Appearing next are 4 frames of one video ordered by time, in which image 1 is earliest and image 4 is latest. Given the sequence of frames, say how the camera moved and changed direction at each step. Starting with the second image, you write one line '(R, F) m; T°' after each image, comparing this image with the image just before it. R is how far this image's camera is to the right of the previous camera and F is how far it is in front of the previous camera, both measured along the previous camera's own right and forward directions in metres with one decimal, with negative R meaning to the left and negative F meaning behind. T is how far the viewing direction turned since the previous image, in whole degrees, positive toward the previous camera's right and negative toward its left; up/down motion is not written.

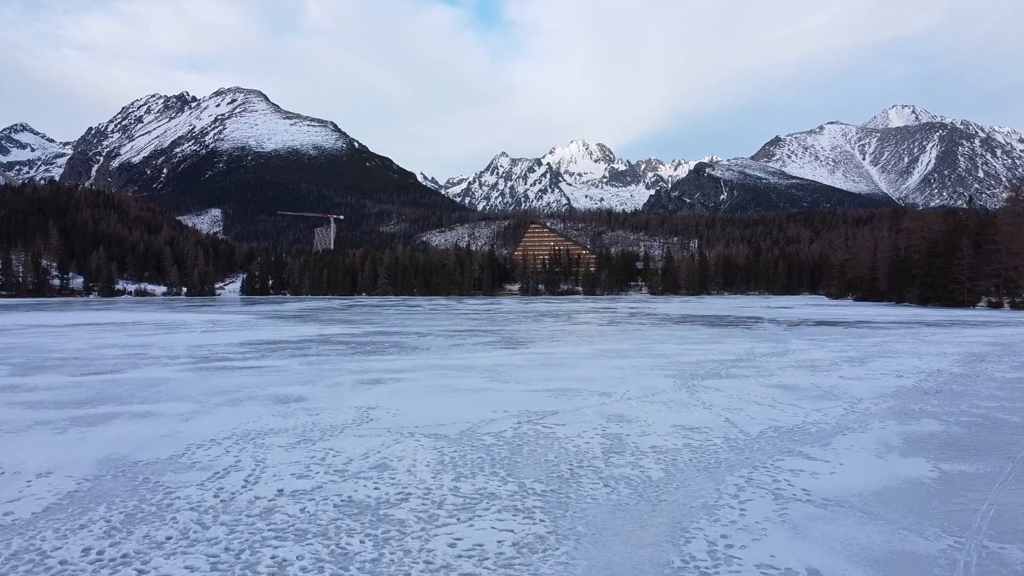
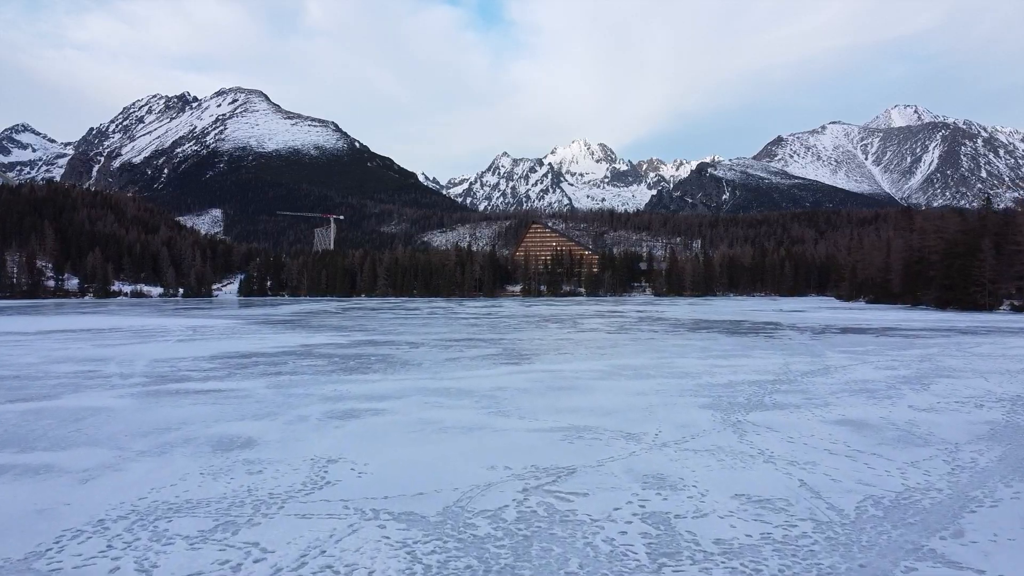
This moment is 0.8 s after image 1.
(0.0, +1.7) m; 0°
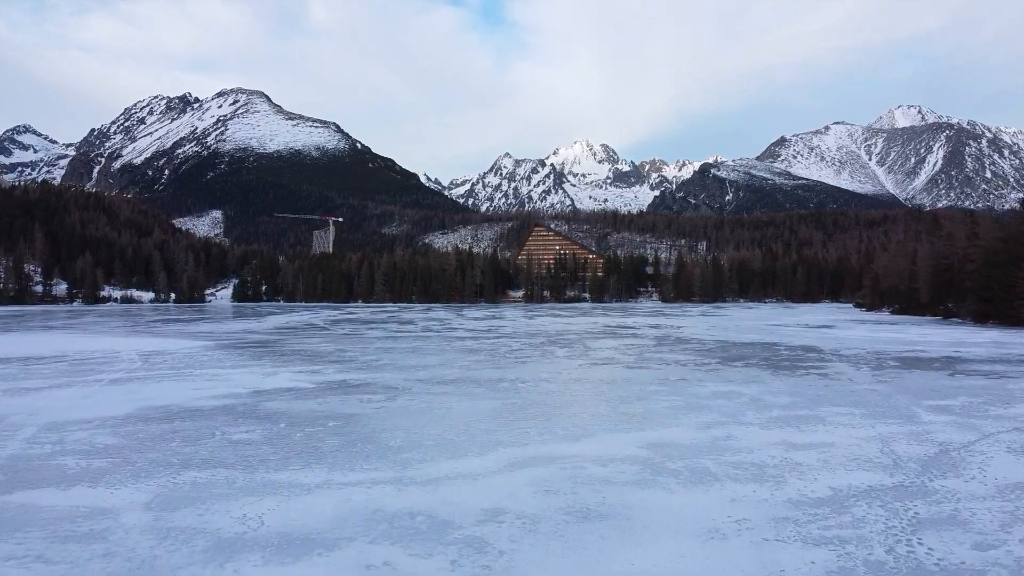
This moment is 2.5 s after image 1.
(0.0, +3.4) m; 0°
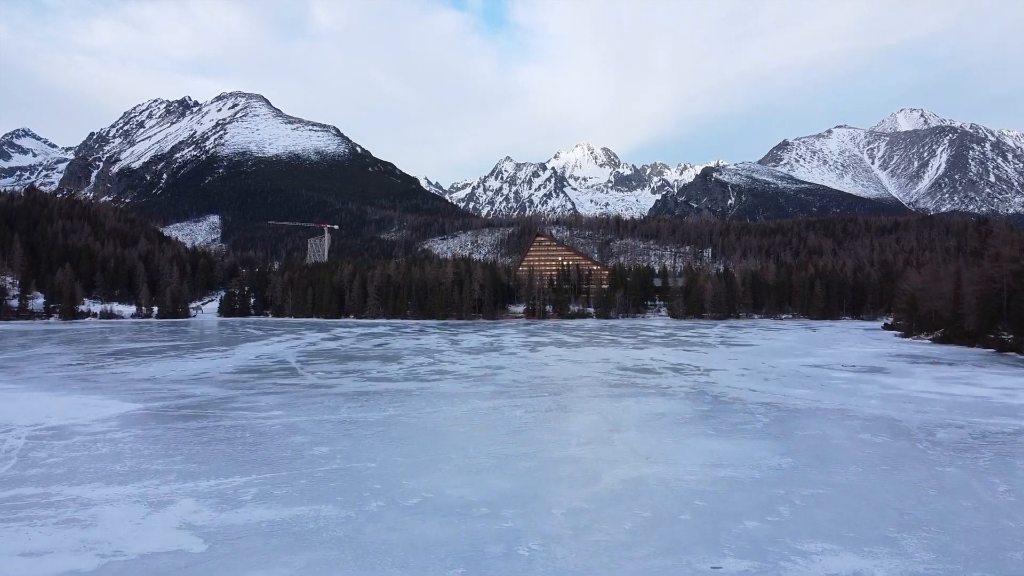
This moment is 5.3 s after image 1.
(+0.1, +5.2) m; 0°
